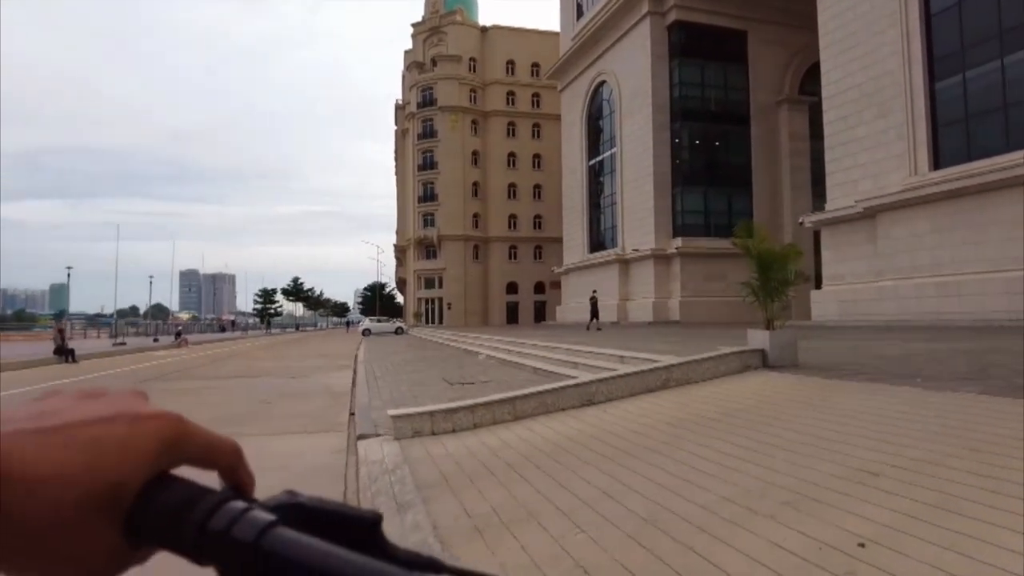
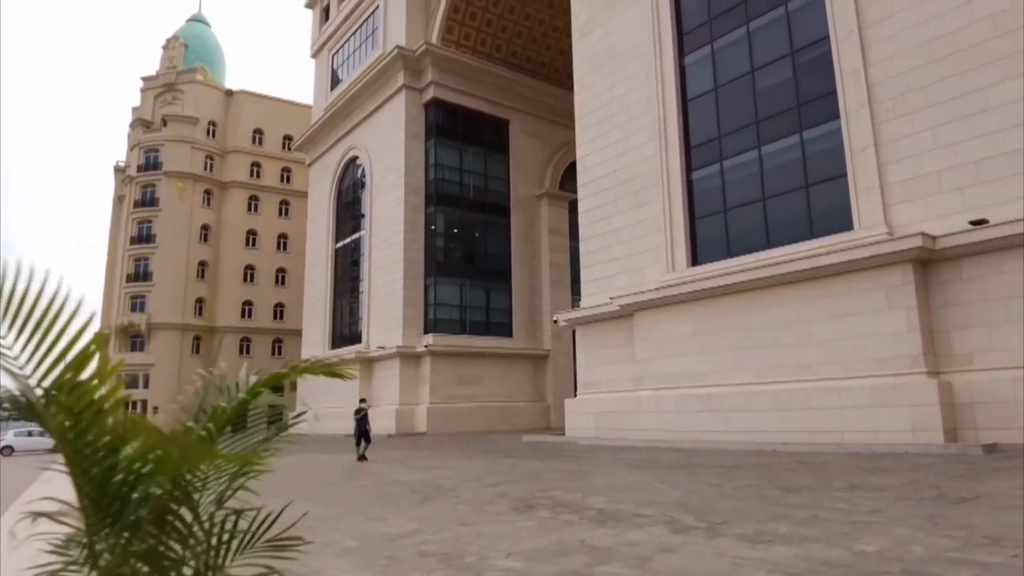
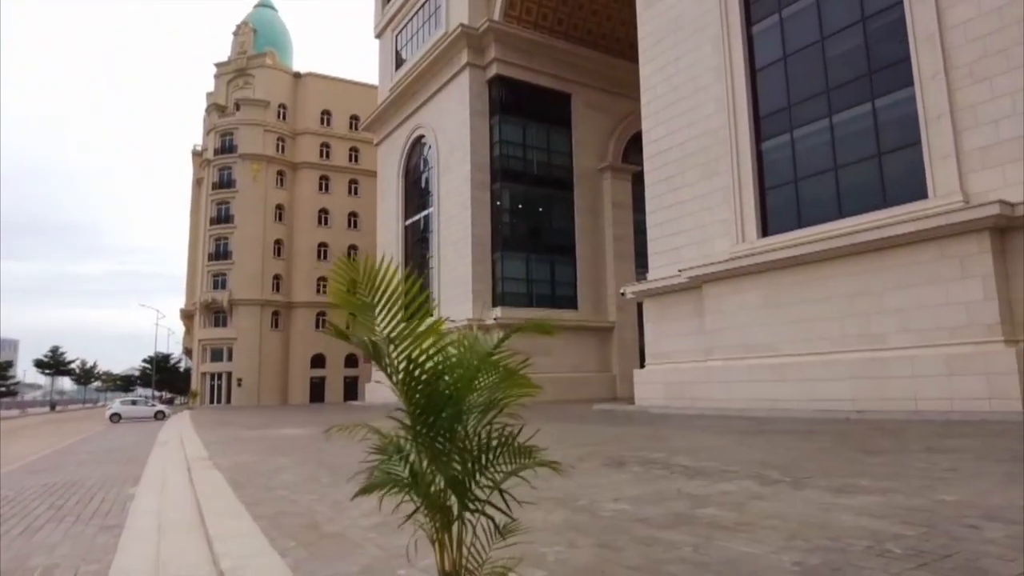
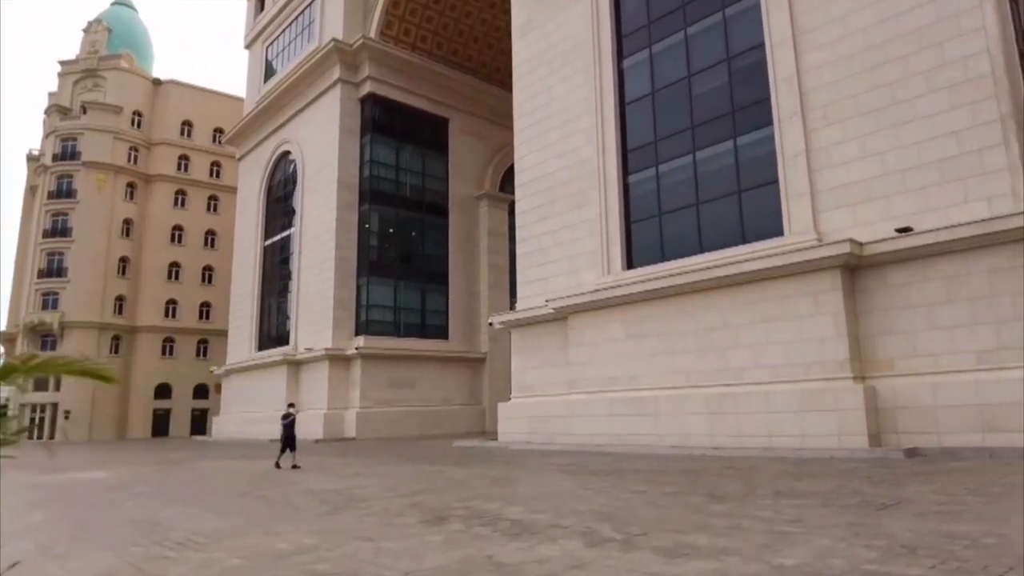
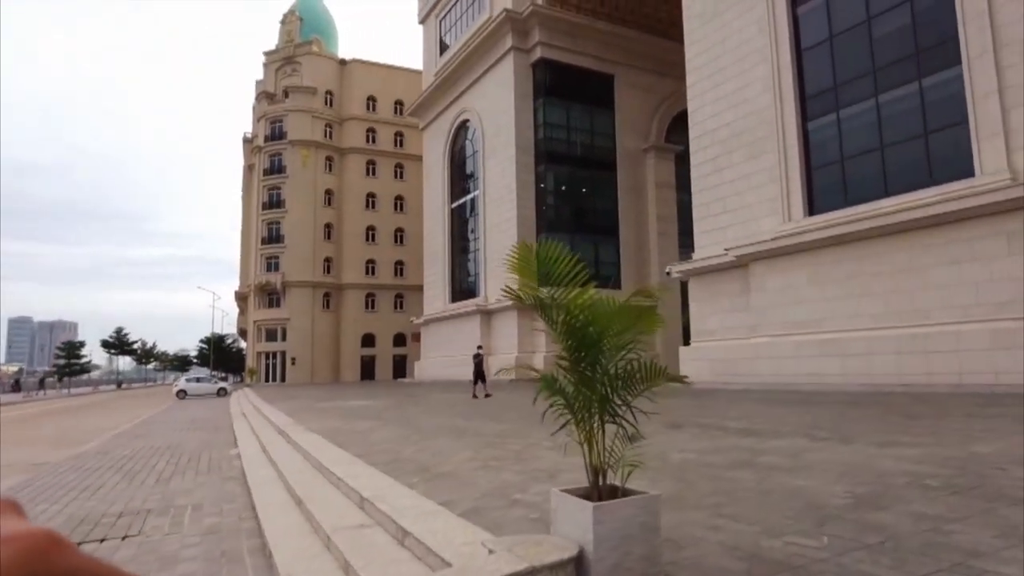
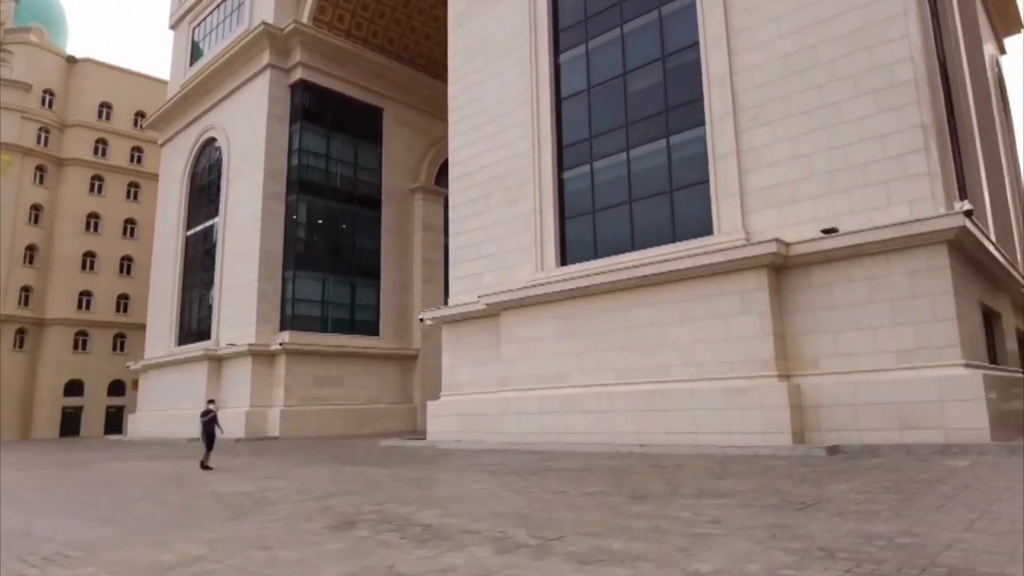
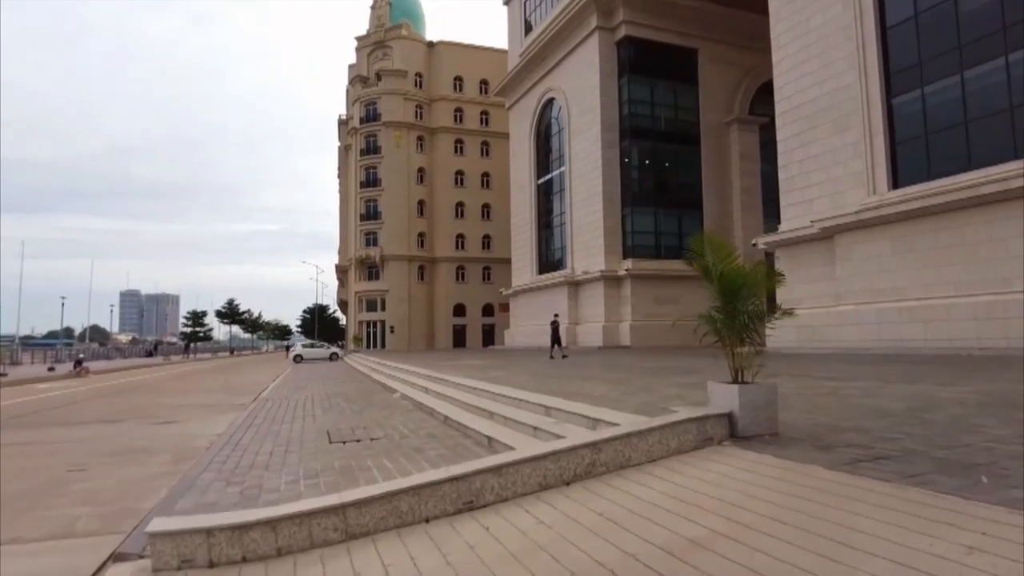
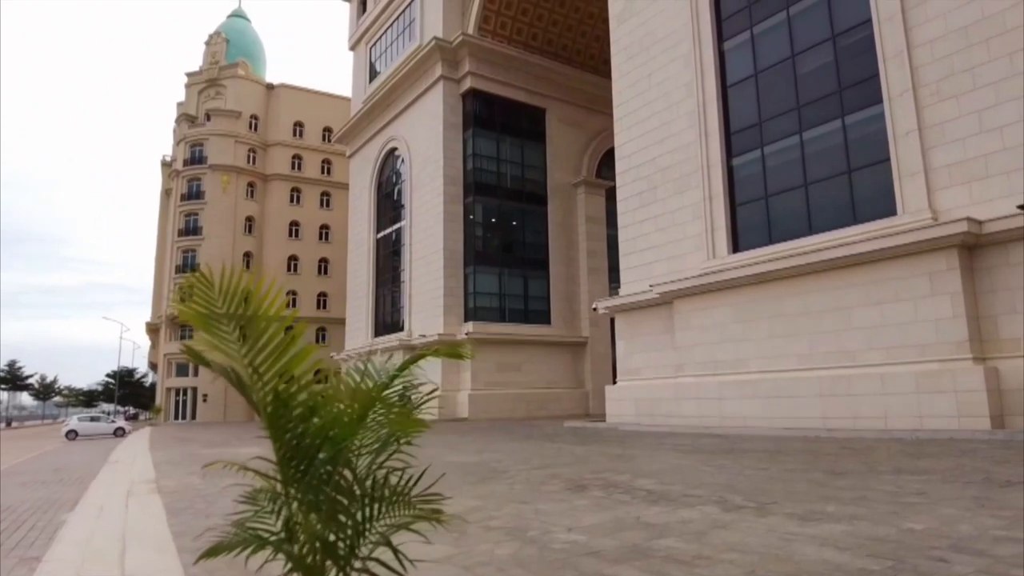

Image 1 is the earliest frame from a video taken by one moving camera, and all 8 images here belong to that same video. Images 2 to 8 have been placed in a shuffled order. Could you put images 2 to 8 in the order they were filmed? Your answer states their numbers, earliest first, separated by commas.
7, 5, 3, 8, 2, 4, 6
